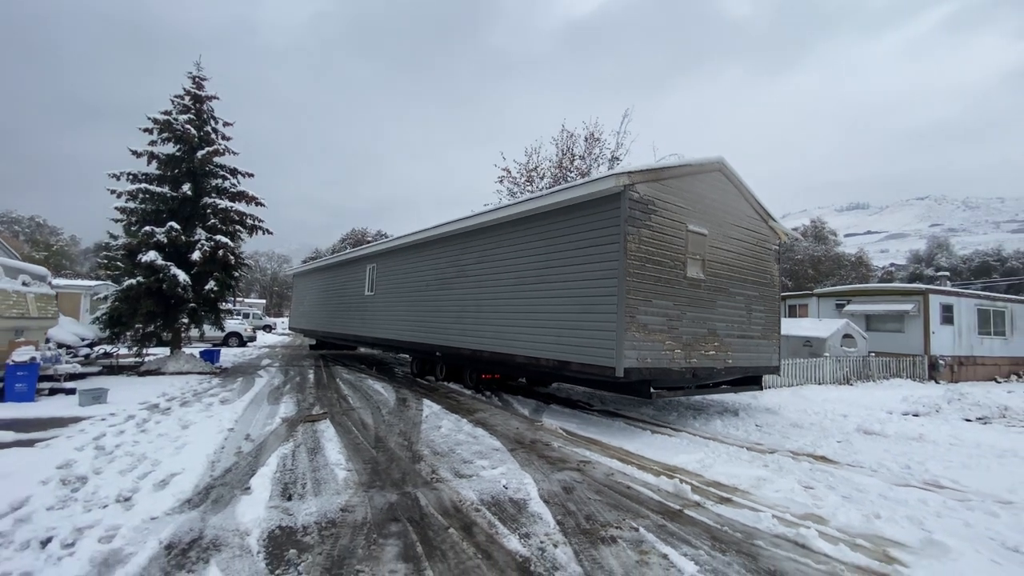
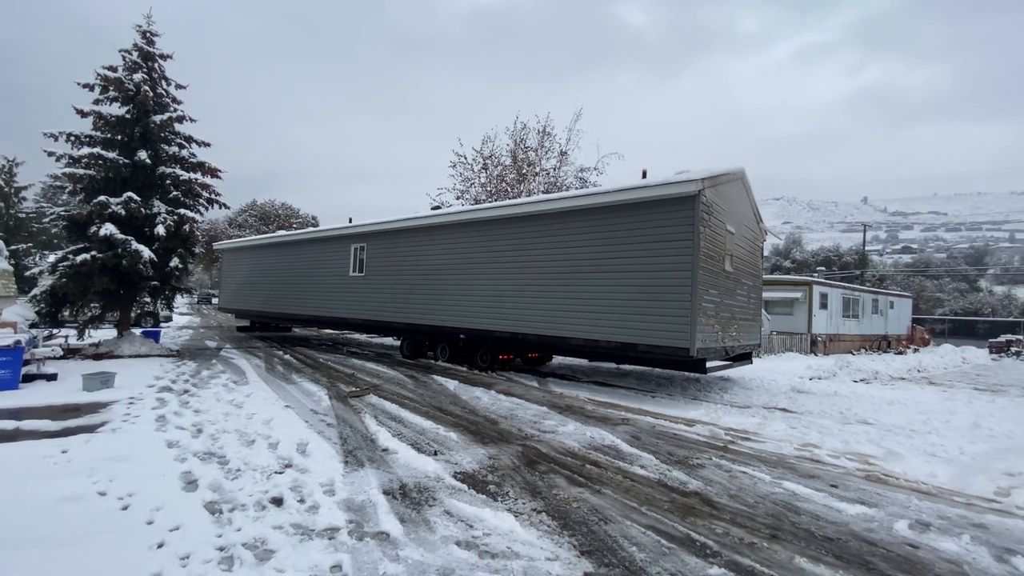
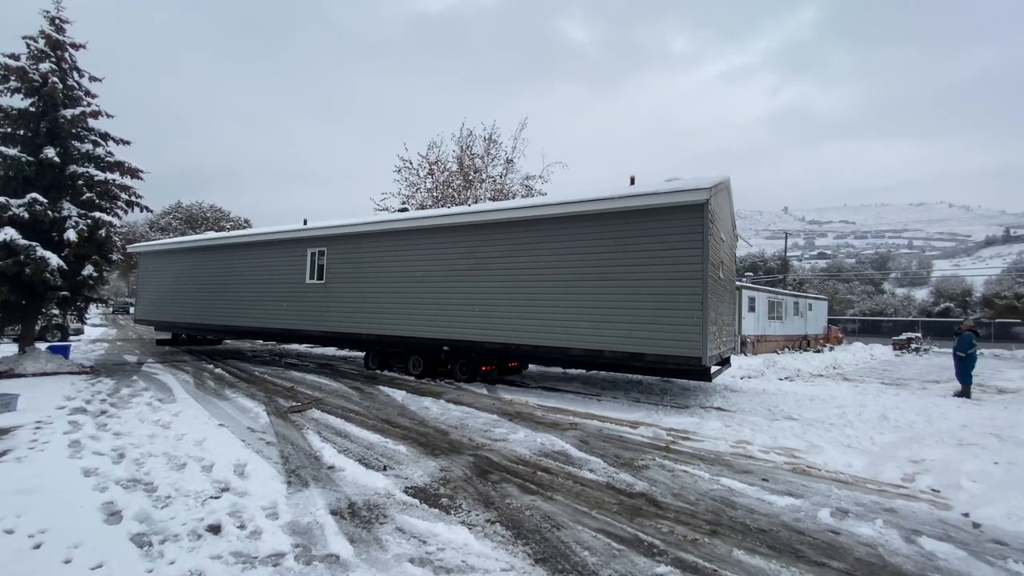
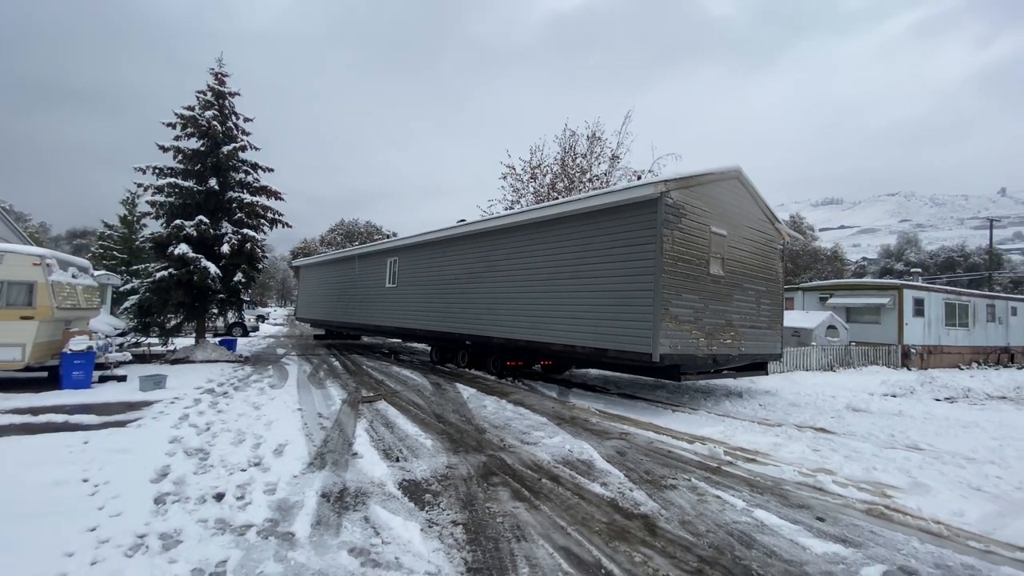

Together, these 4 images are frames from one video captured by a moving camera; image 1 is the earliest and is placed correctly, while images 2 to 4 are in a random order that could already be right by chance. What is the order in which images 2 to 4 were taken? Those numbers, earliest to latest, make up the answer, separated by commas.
4, 2, 3
